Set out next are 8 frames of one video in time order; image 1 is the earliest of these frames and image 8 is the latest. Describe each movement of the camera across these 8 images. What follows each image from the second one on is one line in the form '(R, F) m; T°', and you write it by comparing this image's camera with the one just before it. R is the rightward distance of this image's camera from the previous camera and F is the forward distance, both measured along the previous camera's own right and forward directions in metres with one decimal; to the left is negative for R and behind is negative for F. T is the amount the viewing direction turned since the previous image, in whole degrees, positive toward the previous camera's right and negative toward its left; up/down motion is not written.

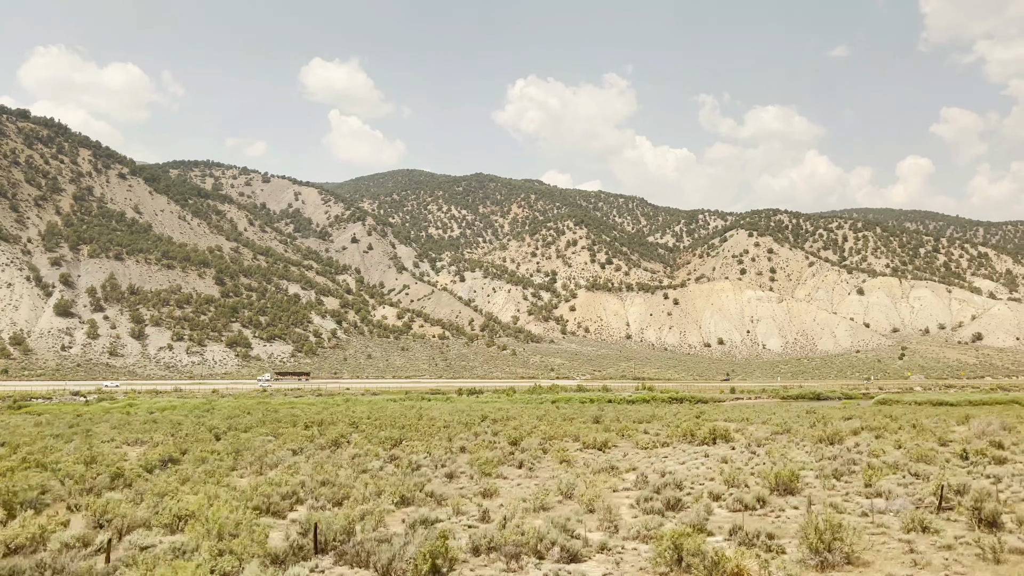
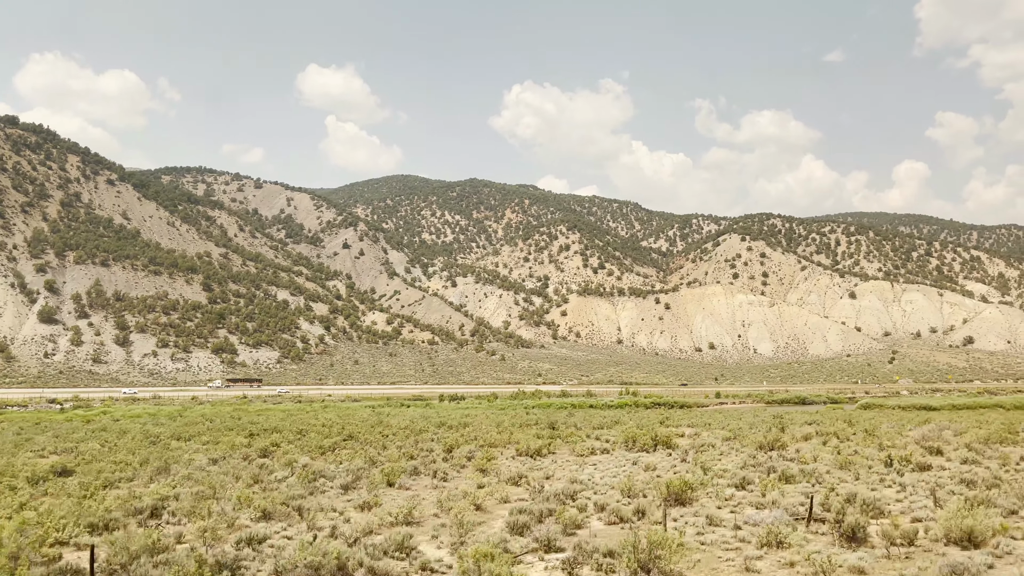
(+0.9, +0.3) m; 0°
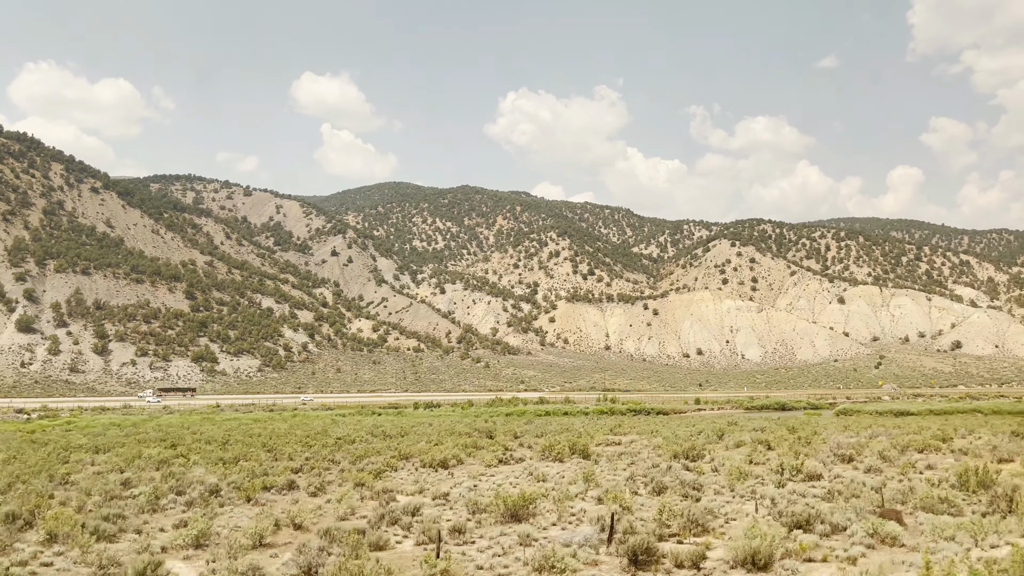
(+1.2, +0.4) m; 0°
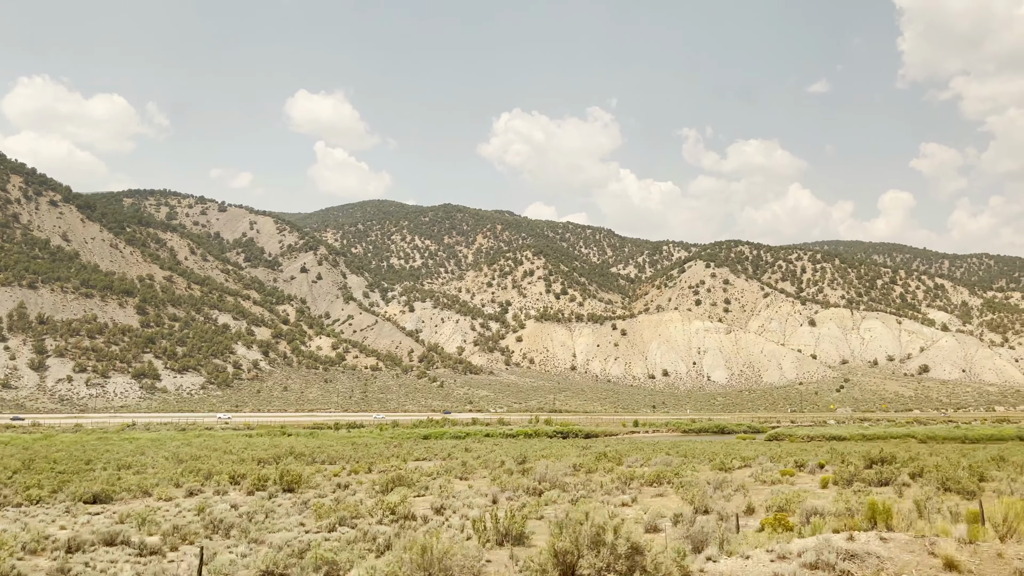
(+3.6, +1.1) m; +1°
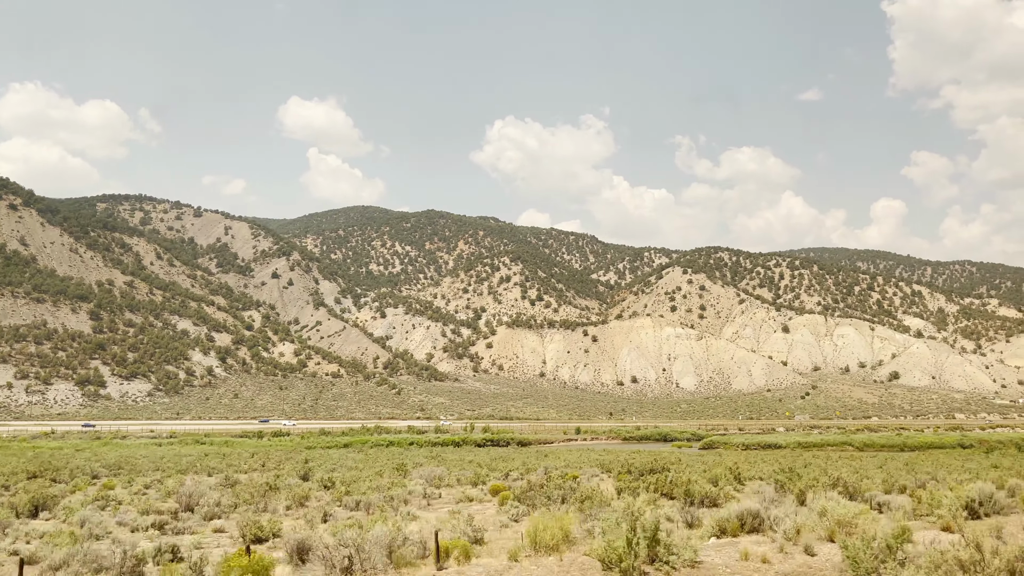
(+3.3, +1.0) m; 0°
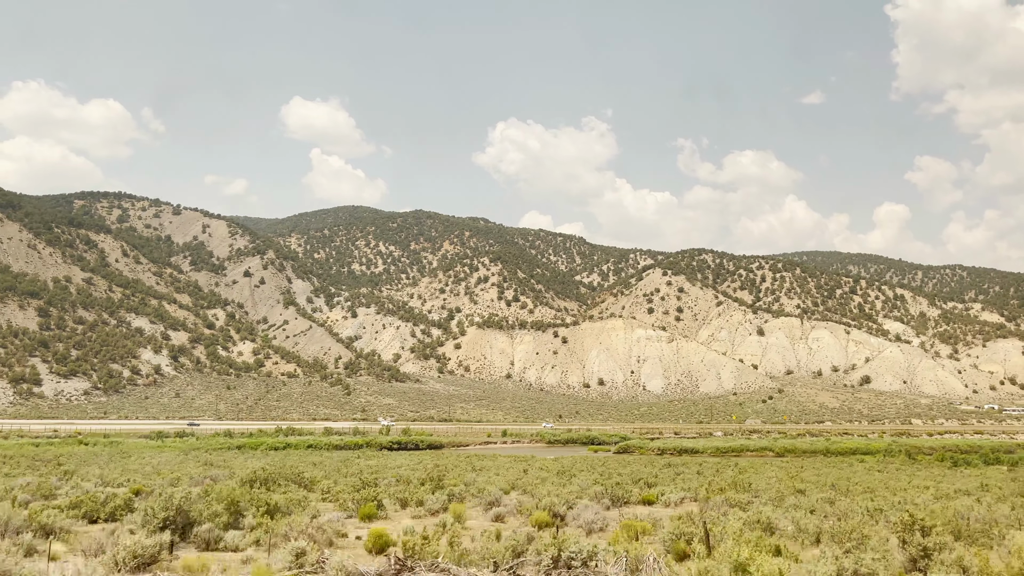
(+4.6, +1.5) m; 0°
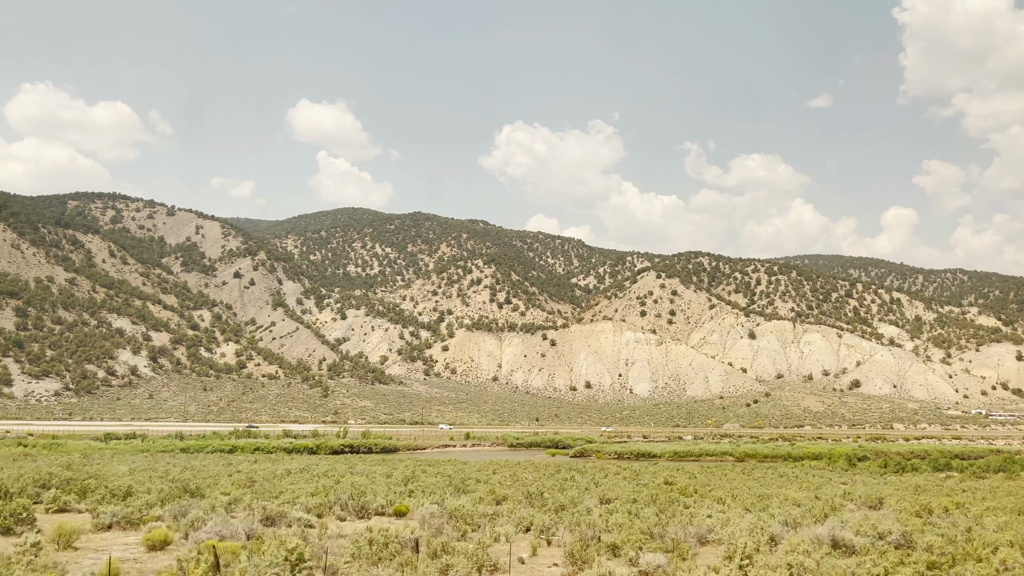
(+2.5, +0.8) m; 0°
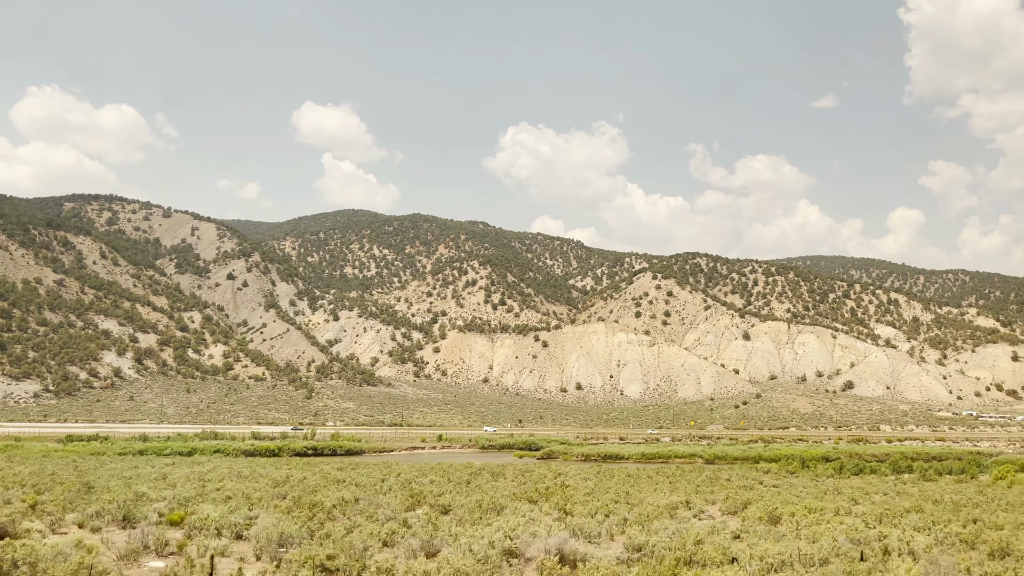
(+1.9, +0.6) m; 0°
